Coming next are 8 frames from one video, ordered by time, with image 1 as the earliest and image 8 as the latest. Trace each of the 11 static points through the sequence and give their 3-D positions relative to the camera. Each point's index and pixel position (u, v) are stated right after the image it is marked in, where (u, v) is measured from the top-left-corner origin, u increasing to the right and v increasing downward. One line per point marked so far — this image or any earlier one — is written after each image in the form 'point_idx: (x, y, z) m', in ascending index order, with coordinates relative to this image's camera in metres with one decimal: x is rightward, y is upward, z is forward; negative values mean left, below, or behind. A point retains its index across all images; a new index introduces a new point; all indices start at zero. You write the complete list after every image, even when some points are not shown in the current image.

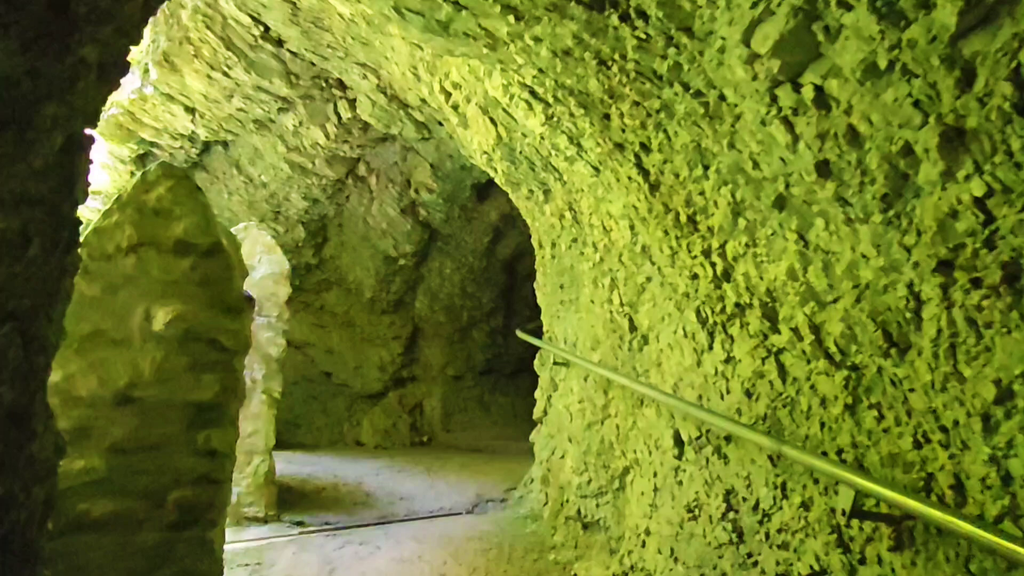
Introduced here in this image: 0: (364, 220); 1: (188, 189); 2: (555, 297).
0: (-0.8, +0.4, +3.9) m
1: (-0.5, +0.2, +1.2) m
2: (+0.1, 0.0, +2.6) m
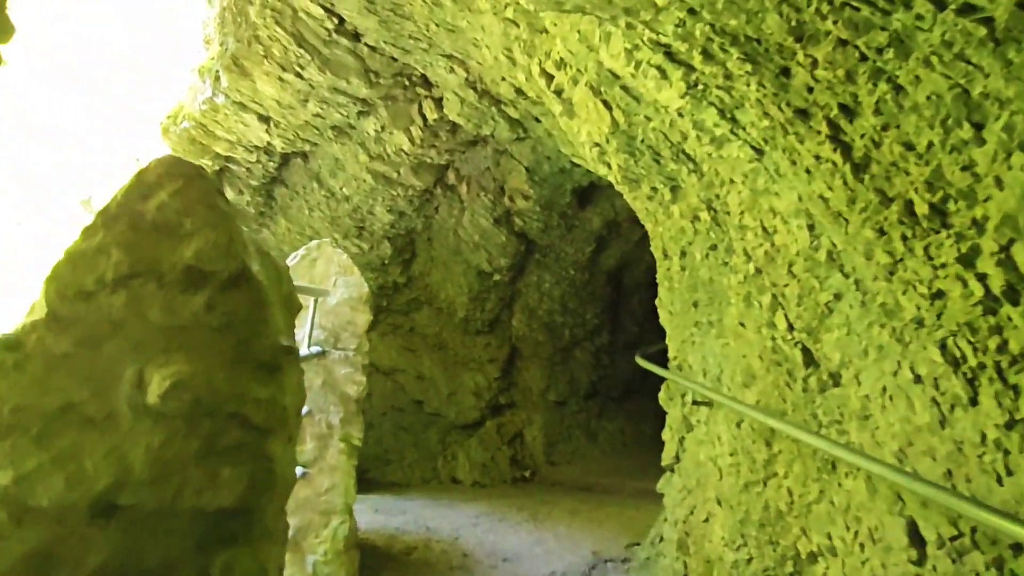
0: (-0.3, +0.3, +3.5) m
1: (-0.4, +0.1, +0.8) m
2: (+0.5, -0.1, +2.1) m
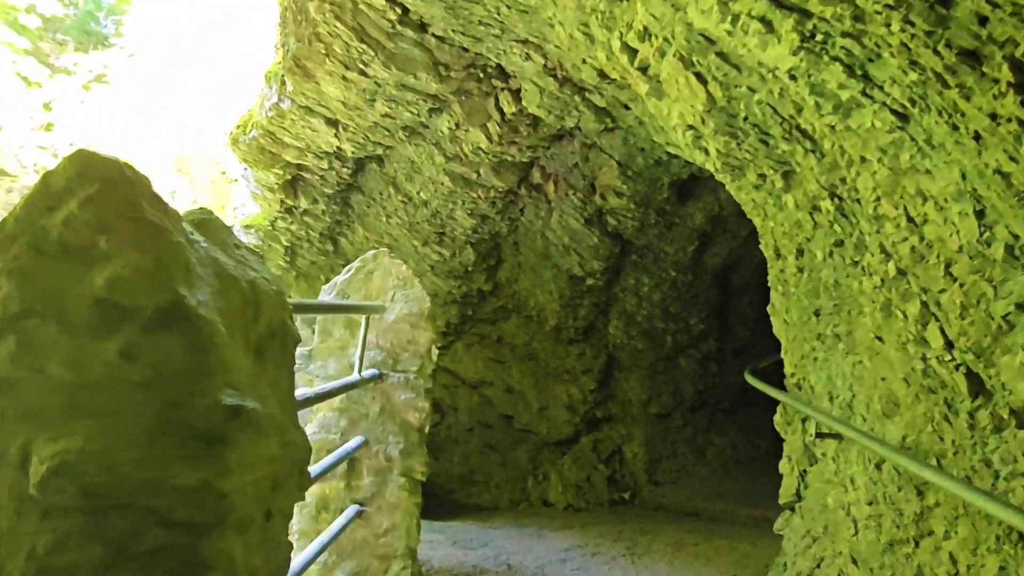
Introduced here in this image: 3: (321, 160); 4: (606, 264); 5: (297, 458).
0: (+0.1, +0.2, +3.3) m
1: (-0.3, +0.1, +0.6) m
2: (+0.7, -0.1, +1.7) m
3: (-0.8, +0.5, +2.9) m
4: (+0.4, +0.1, +3.4) m
5: (-0.2, -0.2, +0.8) m
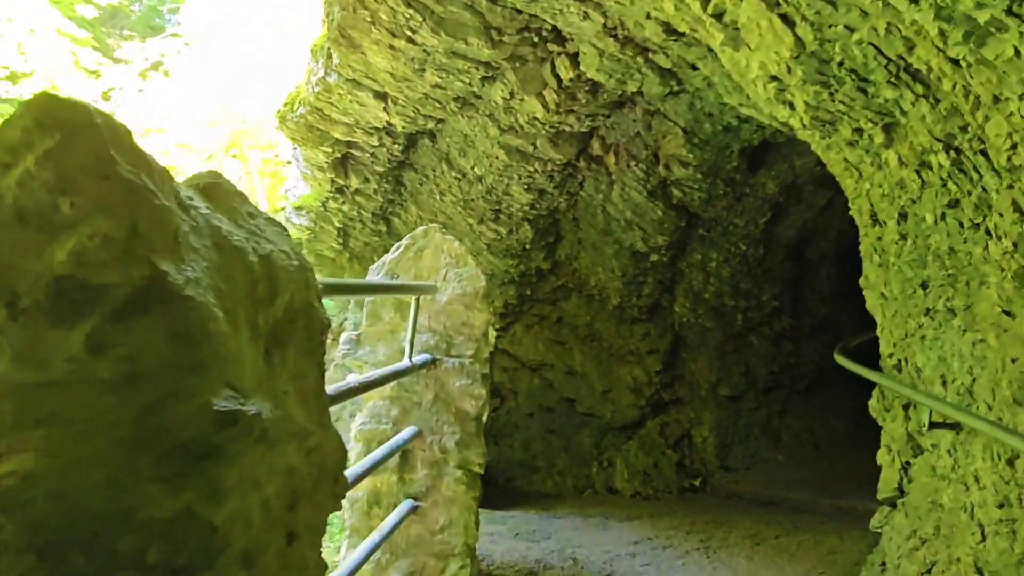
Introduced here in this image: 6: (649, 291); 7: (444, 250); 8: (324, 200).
0: (+0.4, +0.3, +3.1) m
1: (-0.3, +0.1, +0.5) m
2: (+0.8, 0.0, +1.5) m
3: (-0.5, +0.6, +2.8) m
4: (+0.7, +0.2, +3.2) m
5: (-0.2, -0.2, +0.7) m
6: (+0.6, 0.0, +3.4) m
7: (-0.2, +0.1, +1.7) m
8: (-0.8, +0.4, +3.2) m
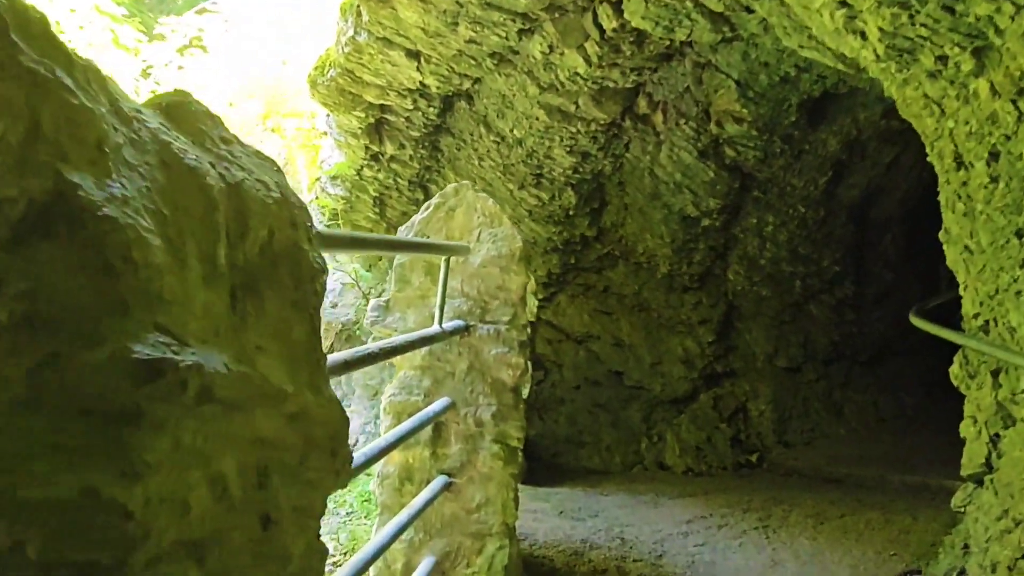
0: (+0.6, +0.5, +3.0) m
1: (-0.3, +0.1, +0.4) m
2: (+0.9, +0.1, +1.3) m
3: (-0.4, +0.7, +2.7) m
4: (+0.9, +0.4, +3.0) m
5: (-0.1, -0.1, +0.6) m
6: (+0.8, +0.1, +3.2) m
7: (-0.1, +0.2, +1.5) m
8: (-0.6, +0.5, +3.1) m
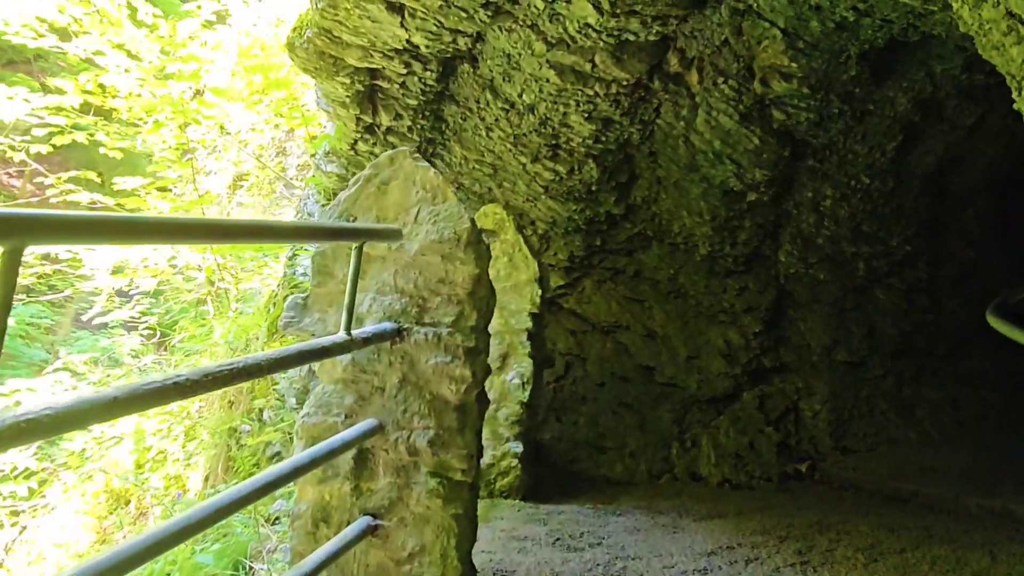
0: (+0.6, +0.5, +2.6) m
1: (-0.5, +0.1, +0.1) m
2: (+0.8, +0.1, +0.9) m
3: (-0.4, +0.7, +2.4) m
4: (+0.9, +0.4, +2.6) m
5: (-0.3, -0.1, +0.3) m
6: (+0.9, +0.2, +2.8) m
7: (-0.2, +0.2, +1.2) m
8: (-0.6, +0.6, +2.8) m
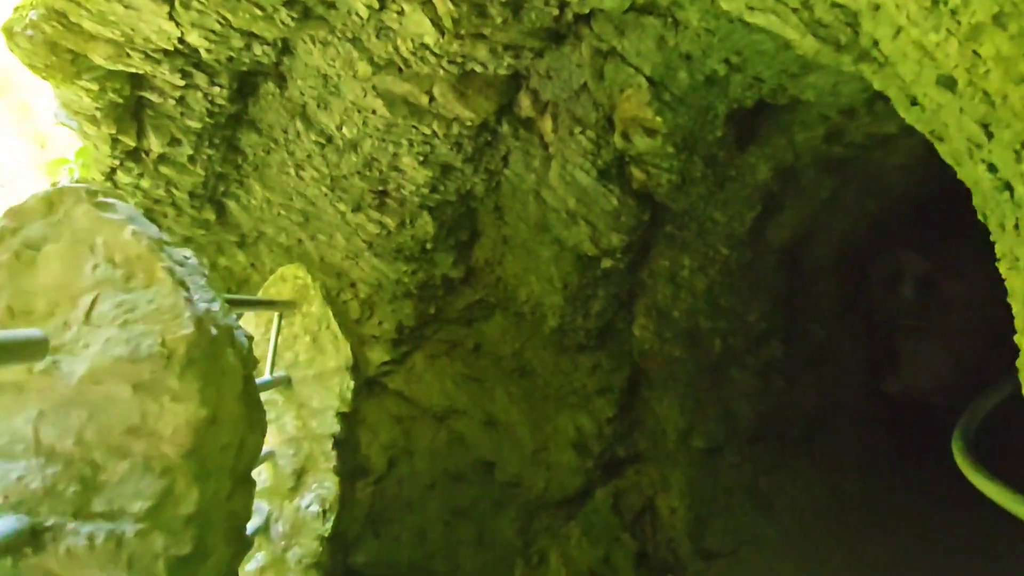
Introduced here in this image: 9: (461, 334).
0: (+0.1, +0.3, +2.2) m
1: (-0.4, +0.1, -0.5) m
2: (+0.6, -0.1, +0.6) m
3: (-0.8, +0.5, +1.8) m
4: (+0.4, +0.2, +2.3) m
5: (-0.3, -0.2, -0.3) m
6: (+0.3, -0.1, +2.4) m
7: (-0.4, 0.0, +0.7) m
8: (-1.1, +0.3, +2.1) m
9: (-0.2, -0.2, +2.5) m
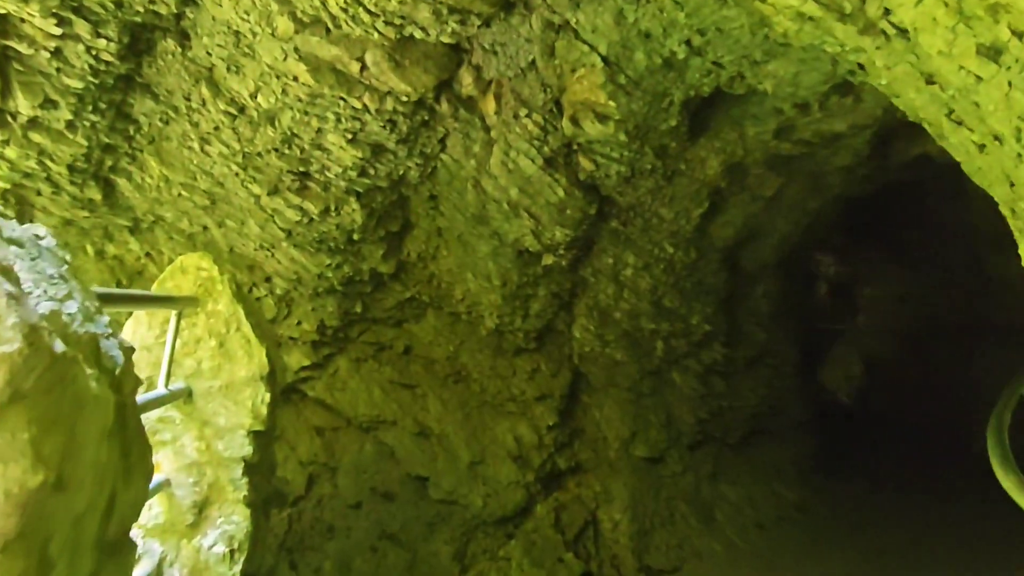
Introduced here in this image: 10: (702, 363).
0: (-0.1, +0.3, +2.0) m
1: (-0.3, +0.1, -0.7) m
2: (+0.6, -0.1, +0.5) m
3: (-1.0, +0.6, +1.5) m
4: (+0.2, +0.2, +2.1) m
5: (-0.2, -0.2, -0.6) m
6: (+0.1, -0.1, +2.2) m
7: (-0.4, 0.0, +0.4) m
8: (-1.3, +0.4, +1.8) m
9: (-0.4, -0.1, +2.2) m
10: (+0.7, -0.3, +2.6) m
